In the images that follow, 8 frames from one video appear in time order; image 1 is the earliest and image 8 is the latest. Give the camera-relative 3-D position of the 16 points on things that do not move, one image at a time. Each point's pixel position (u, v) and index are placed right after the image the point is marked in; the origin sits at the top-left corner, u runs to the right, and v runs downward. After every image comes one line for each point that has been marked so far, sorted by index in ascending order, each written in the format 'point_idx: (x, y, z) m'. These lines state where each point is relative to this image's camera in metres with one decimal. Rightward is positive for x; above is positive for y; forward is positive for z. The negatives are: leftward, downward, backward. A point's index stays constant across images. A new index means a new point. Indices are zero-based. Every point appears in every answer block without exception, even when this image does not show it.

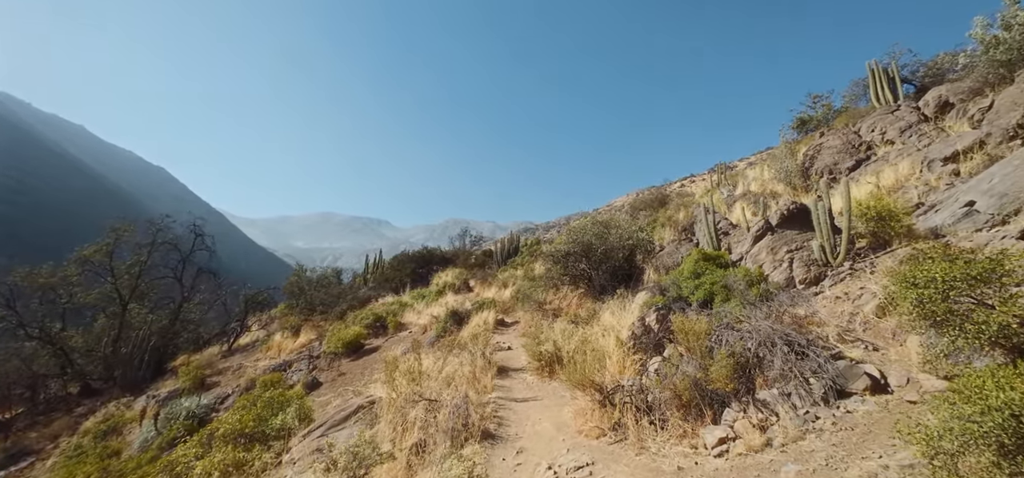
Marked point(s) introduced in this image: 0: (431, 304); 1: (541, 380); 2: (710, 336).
0: (-3.0, -2.4, +15.2) m
1: (+0.5, -2.7, +7.9) m
2: (+2.5, -1.2, +5.1) m
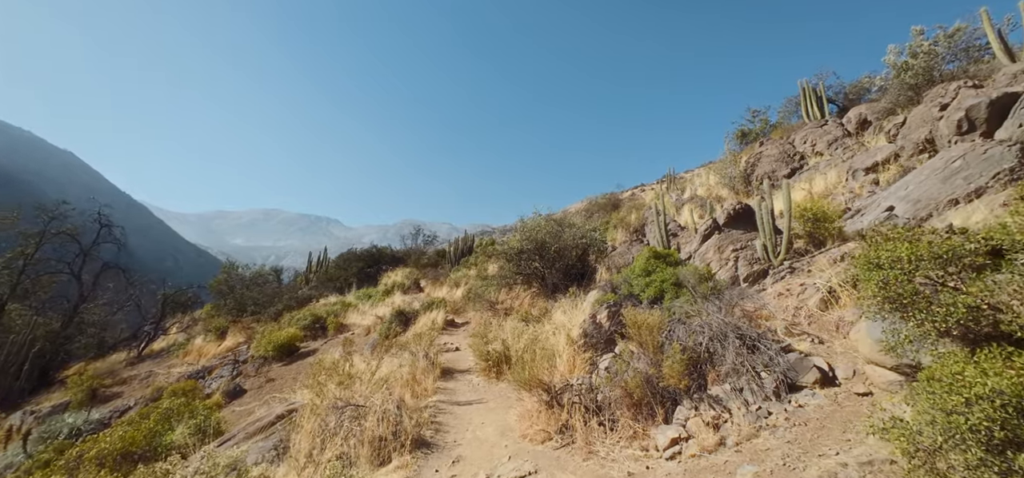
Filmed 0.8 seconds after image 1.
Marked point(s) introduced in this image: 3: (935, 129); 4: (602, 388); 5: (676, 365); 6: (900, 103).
0: (-4.7, -2.3, +14.3) m
1: (-0.5, -2.6, +7.4) m
2: (+1.8, -1.1, +4.9) m
3: (+11.0, +2.8, +10.9) m
4: (+1.0, -1.7, +4.6) m
5: (+1.7, -1.3, +4.2) m
6: (+13.3, +4.6, +14.4) m
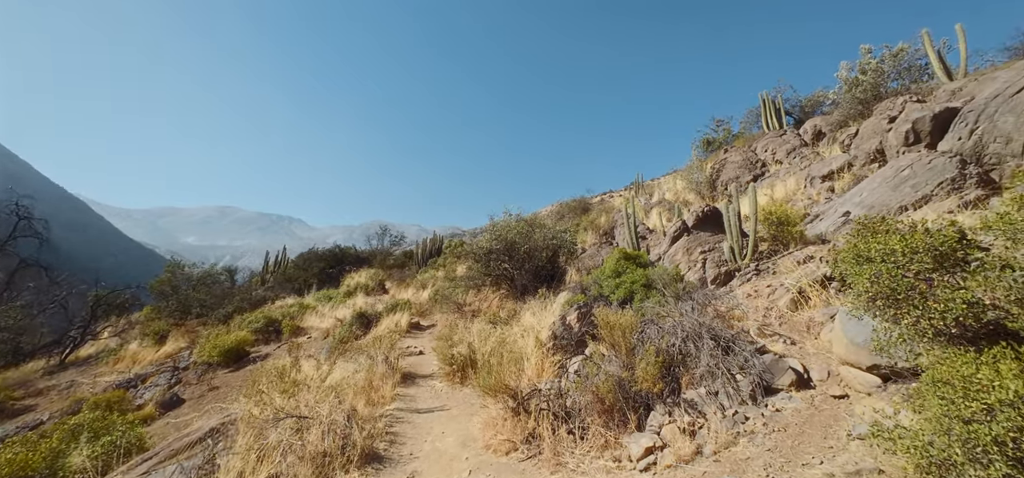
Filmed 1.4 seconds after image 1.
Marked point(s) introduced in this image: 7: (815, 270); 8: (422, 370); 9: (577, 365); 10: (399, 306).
0: (-5.8, -2.3, +13.6) m
1: (-1.1, -2.5, +7.0) m
2: (+1.4, -1.0, +4.7) m
3: (+10.2, +2.7, +11.4) m
4: (+0.6, -1.6, +4.4) m
5: (+1.4, -1.3, +4.0) m
6: (+12.2, +4.4, +15.0) m
7: (+3.9, -0.4, +5.3) m
8: (-1.7, -2.6, +7.9) m
9: (+0.8, -1.5, +4.9) m
10: (-3.6, -2.1, +13.1) m
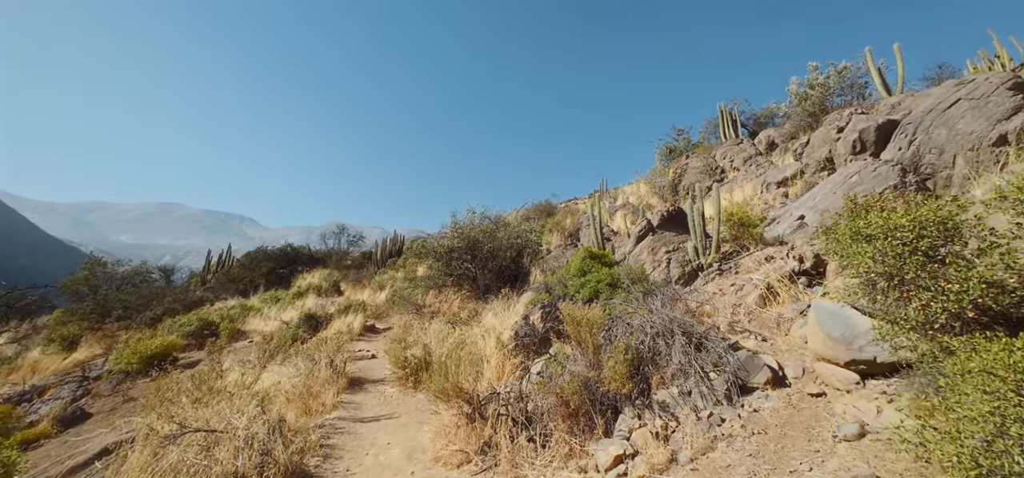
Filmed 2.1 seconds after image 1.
0: (-7.0, -2.1, +12.6) m
1: (-1.7, -2.4, +6.5) m
2: (+1.0, -0.9, +4.4) m
3: (+9.2, +2.6, +11.8) m
4: (+0.2, -1.5, +4.0) m
5: (+1.0, -1.2, +3.6) m
6: (+11.0, +4.2, +15.6) m
7: (+3.4, -0.3, +5.2) m
8: (-2.5, -2.4, +7.3) m
9: (+0.3, -1.4, +4.5) m
10: (-4.8, -2.1, +12.3) m
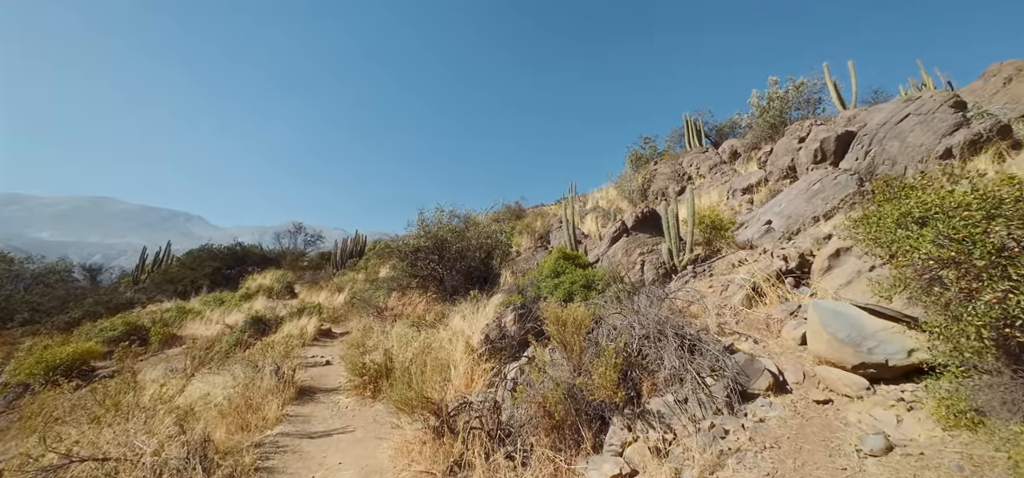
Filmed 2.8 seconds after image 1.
0: (-7.9, -2.0, +11.5) m
1: (-2.2, -2.3, +5.8) m
2: (+0.7, -0.9, +4.0) m
3: (+8.4, +2.4, +12.1) m
4: (0.0, -1.4, +3.5) m
5: (+0.8, -1.1, +3.3) m
6: (+9.8, +4.0, +16.1) m
7: (+3.1, -0.3, +5.0) m
8: (-3.0, -2.3, +6.6) m
9: (0.0, -1.3, +4.0) m
10: (-5.7, -2.0, +11.4) m
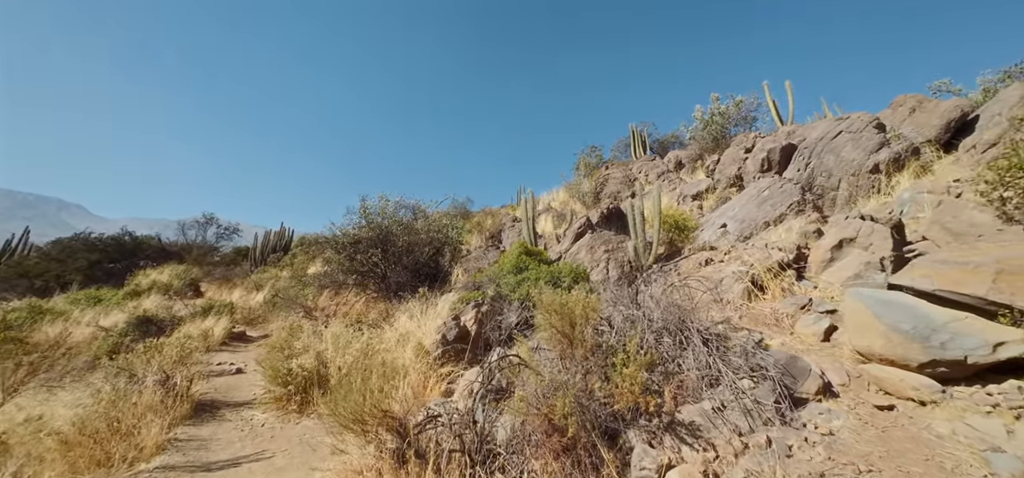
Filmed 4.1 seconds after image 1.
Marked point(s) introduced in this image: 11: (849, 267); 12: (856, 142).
0: (-9.2, -1.6, +9.3) m
1: (-2.6, -2.0, +4.6) m
2: (+0.6, -0.7, +3.2) m
3: (+7.1, +2.2, +12.5) m
4: (-0.1, -1.2, +2.6) m
5: (+0.7, -0.9, +2.5) m
6: (+7.9, +3.6, +16.7) m
7: (+2.8, -0.2, +4.6) m
8: (-3.5, -2.0, +5.2) m
9: (-0.1, -1.1, +3.2) m
10: (-6.9, -1.6, +9.6) m
11: (+3.2, -0.3, +3.9) m
12: (+8.7, +2.5, +10.4) m
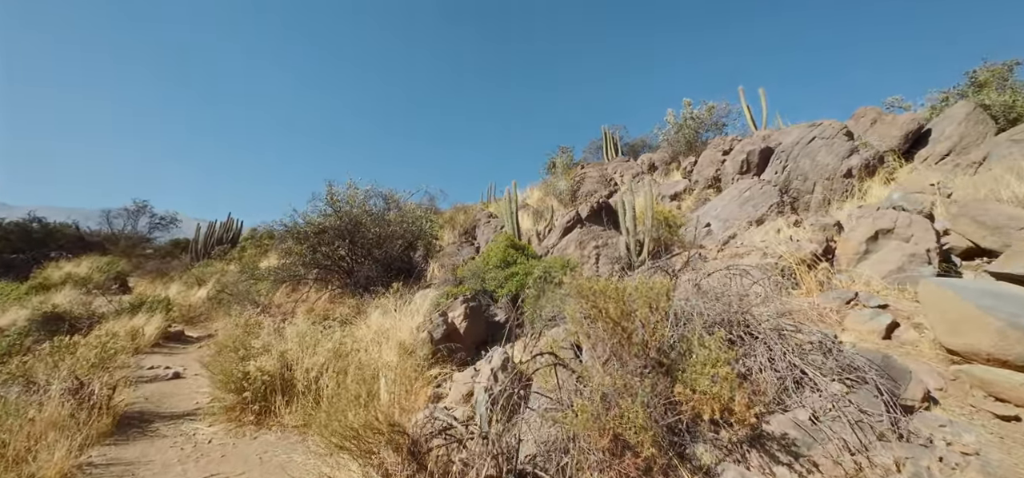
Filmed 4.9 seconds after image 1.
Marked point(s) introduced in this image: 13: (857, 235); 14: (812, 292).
0: (-9.5, -1.2, +7.8) m
1: (-2.5, -1.8, +3.7) m
2: (+0.8, -0.5, +2.7) m
3: (+6.4, +2.1, +12.6) m
4: (+0.2, -1.0, +2.0) m
5: (+1.0, -0.7, +2.0) m
6: (+6.8, +3.5, +16.9) m
7: (+2.9, -0.1, +4.3) m
8: (-3.5, -1.8, +4.3) m
9: (+0.1, -0.9, +2.6) m
10: (-7.3, -1.3, +8.3) m
11: (+3.3, -0.2, +3.6) m
12: (+8.2, +2.4, +10.6) m
13: (+3.4, +0.1, +4.0) m
14: (+2.7, -0.5, +3.7) m
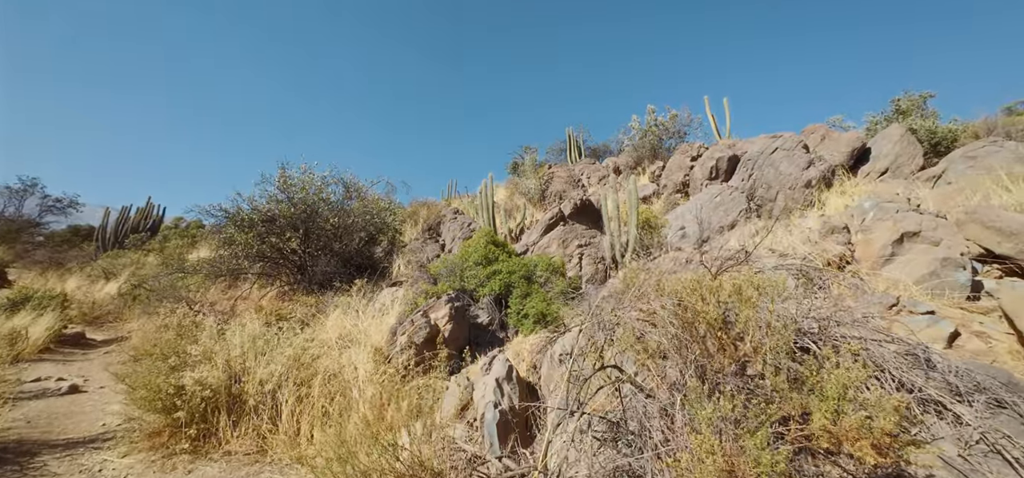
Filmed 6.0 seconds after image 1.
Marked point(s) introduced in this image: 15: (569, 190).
0: (-9.9, -0.8, +6.0) m
1: (-2.4, -1.6, +2.9) m
2: (+1.0, -0.4, +2.3) m
3: (+5.4, +2.0, +12.8) m
4: (+0.5, -0.9, +1.5) m
5: (+1.3, -0.6, +1.6) m
6: (+5.4, +3.3, +17.1) m
7: (+2.9, -0.1, +4.1) m
8: (-3.5, -1.6, +3.2) m
9: (+0.3, -0.8, +2.0) m
10: (-7.7, -1.0, +6.8) m
11: (+3.4, -0.2, +3.5) m
12: (+7.5, +2.2, +11.0) m
13: (+3.5, 0.0, +3.9) m
14: (+2.8, -0.5, +3.5) m
15: (+1.9, +1.6, +13.6) m
